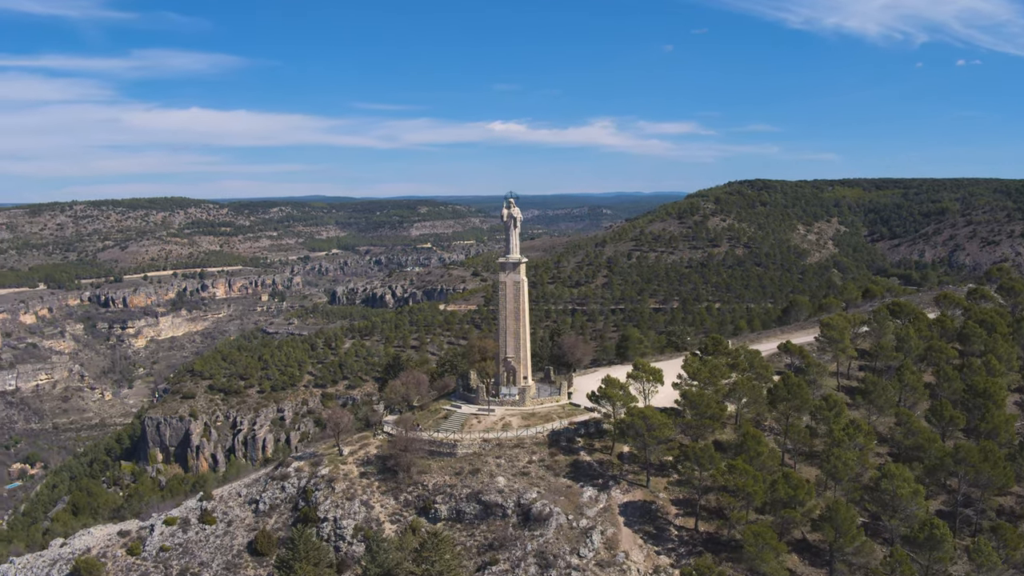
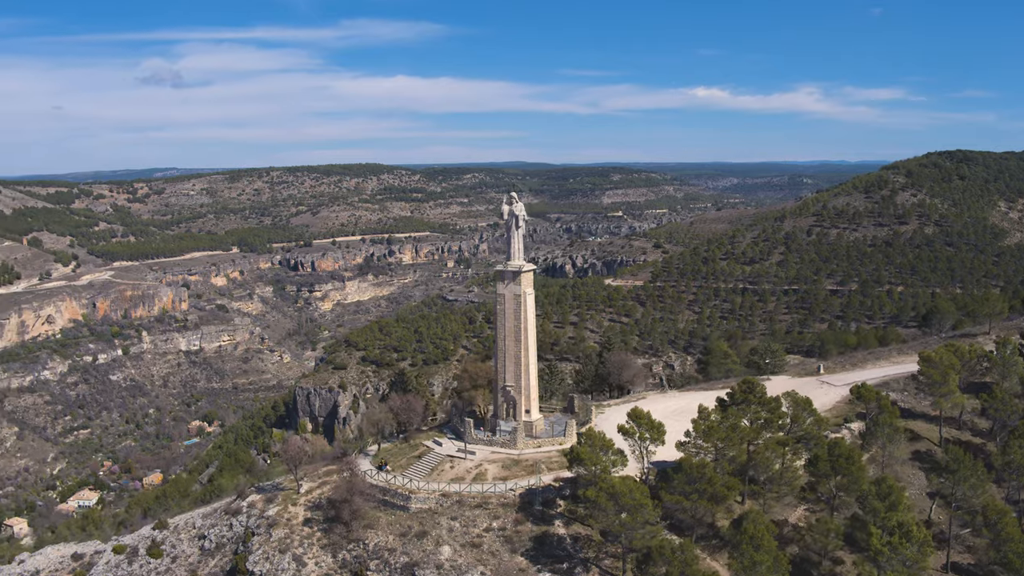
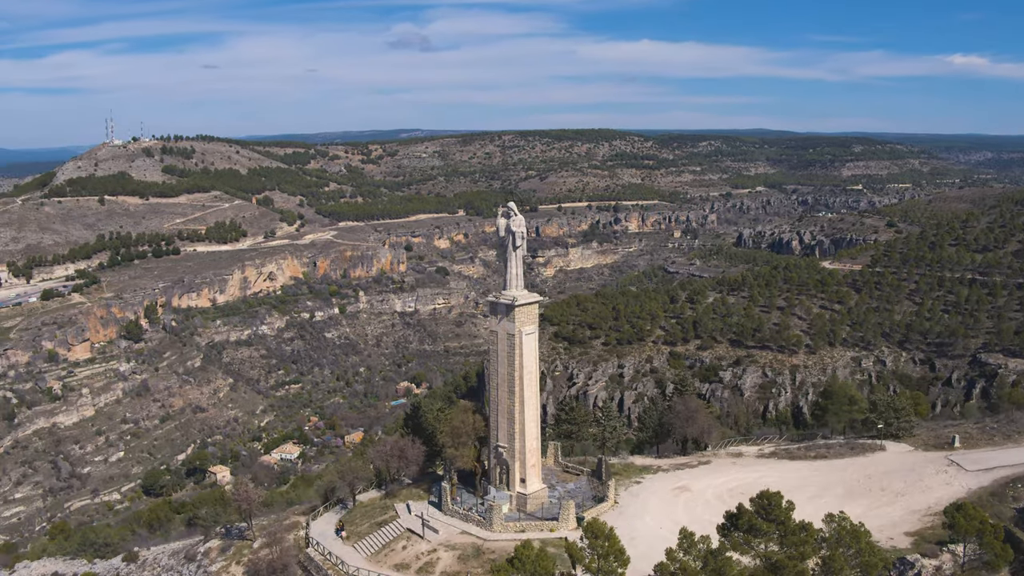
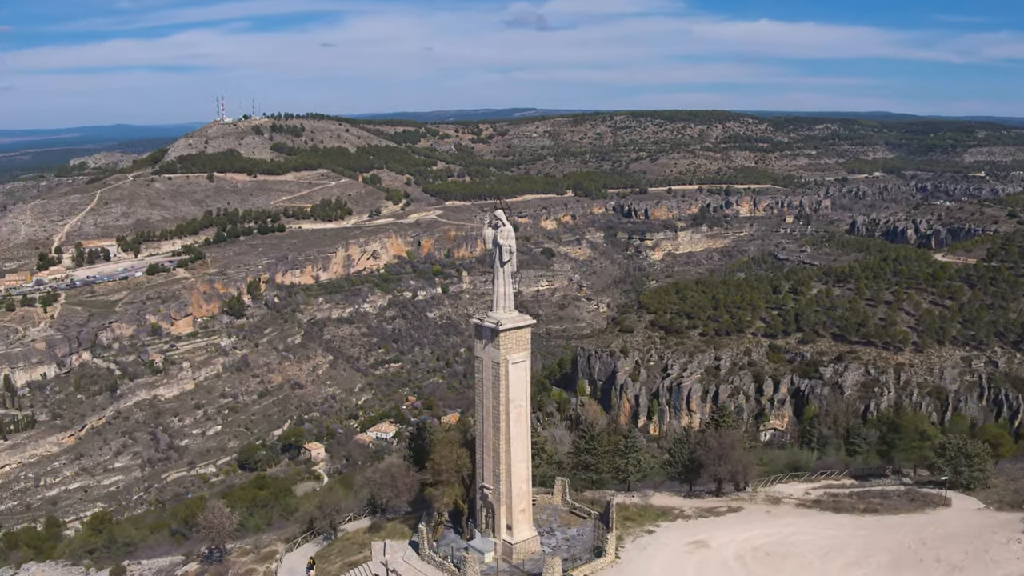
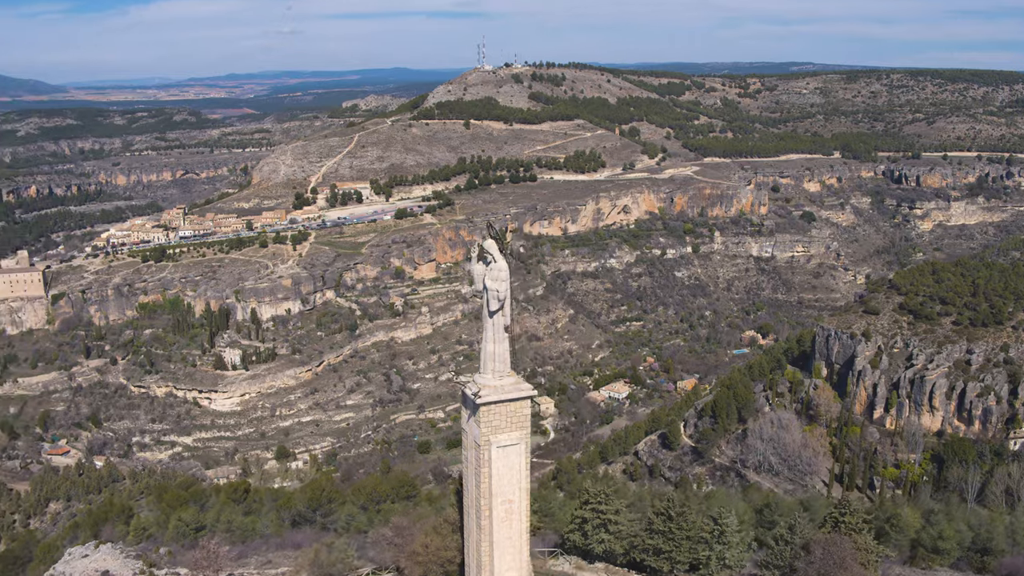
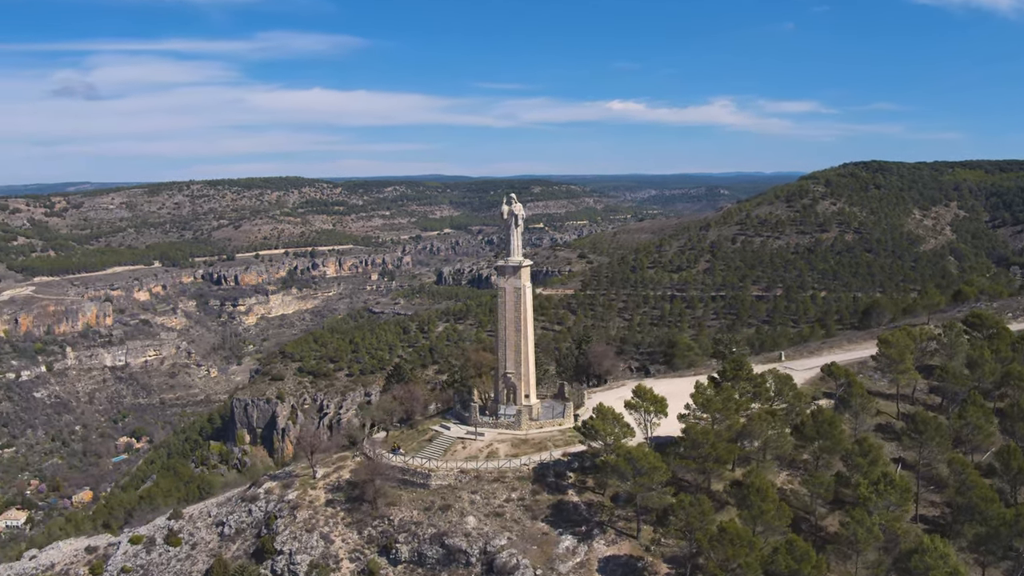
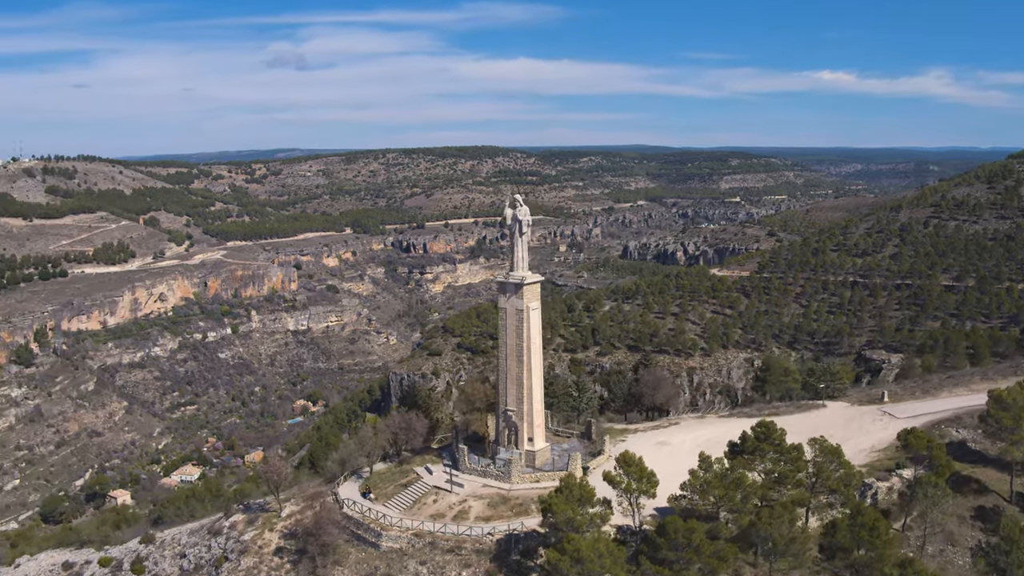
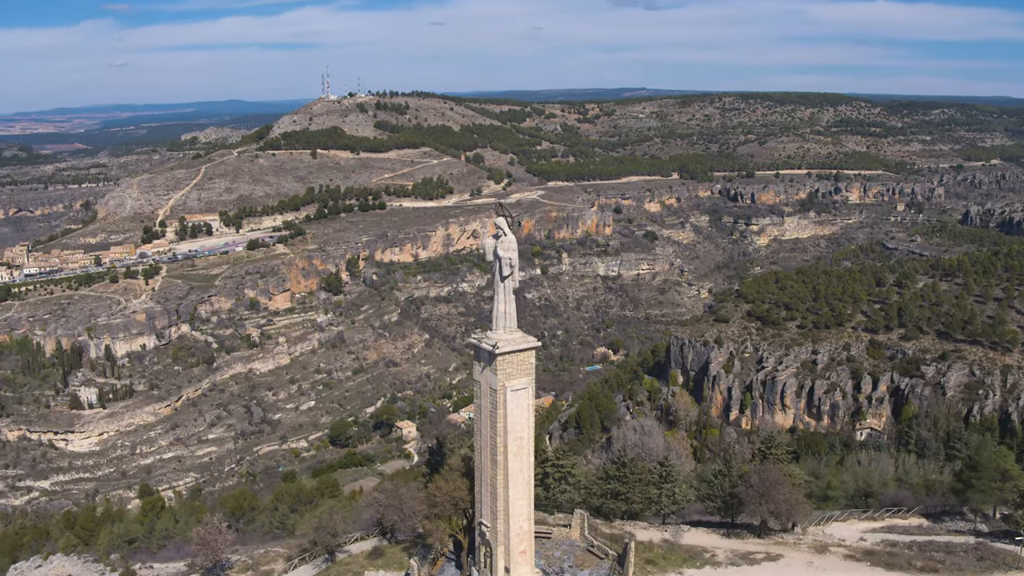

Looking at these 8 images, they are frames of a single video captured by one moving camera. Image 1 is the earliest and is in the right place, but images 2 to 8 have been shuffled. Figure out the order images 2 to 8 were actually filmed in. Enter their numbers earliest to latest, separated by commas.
6, 2, 7, 3, 4, 8, 5
